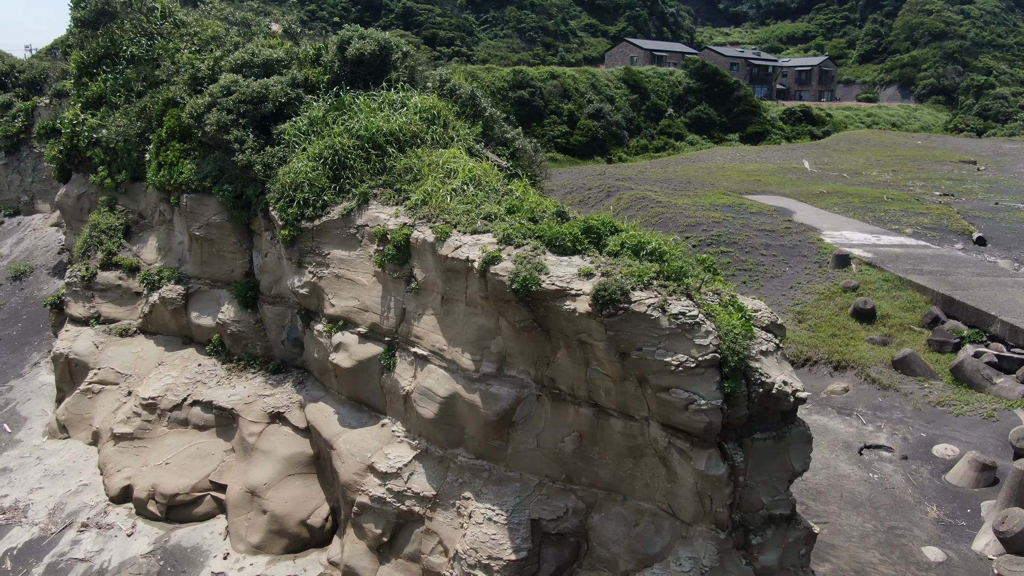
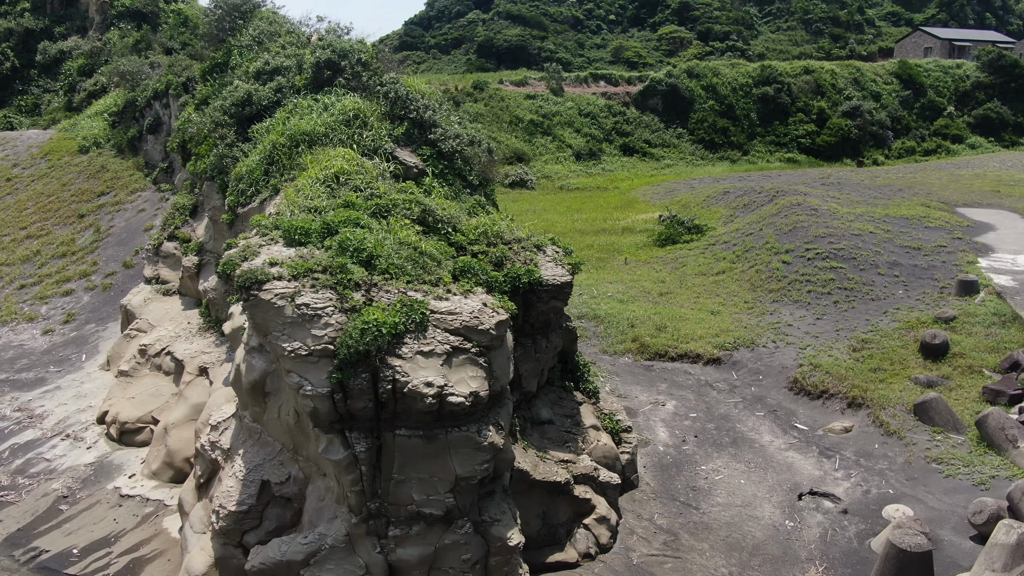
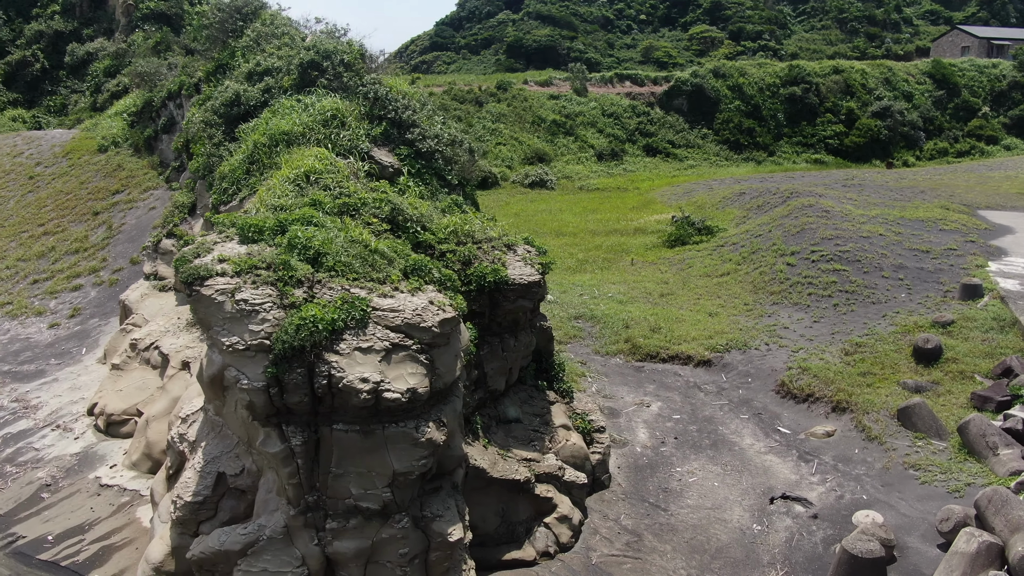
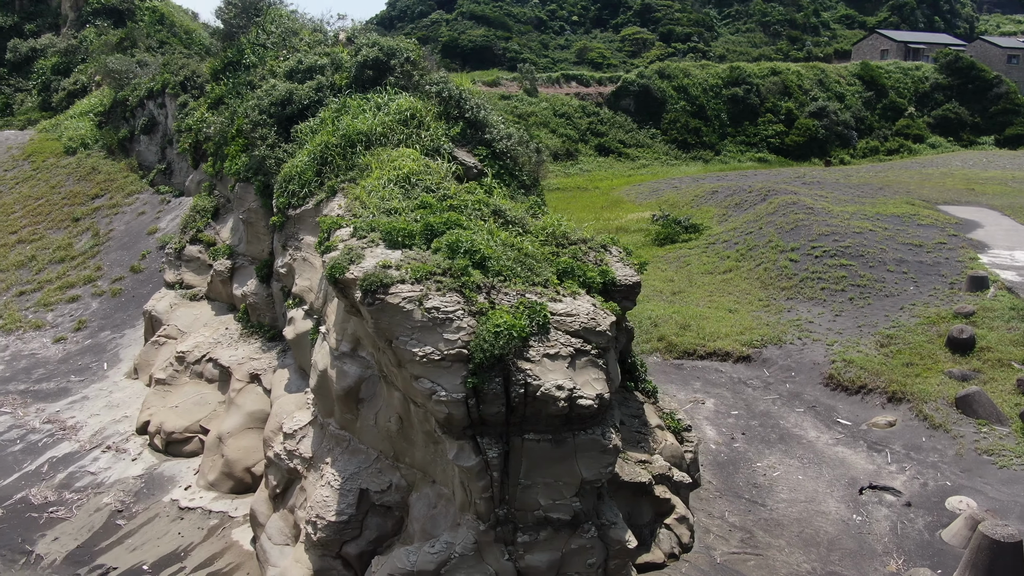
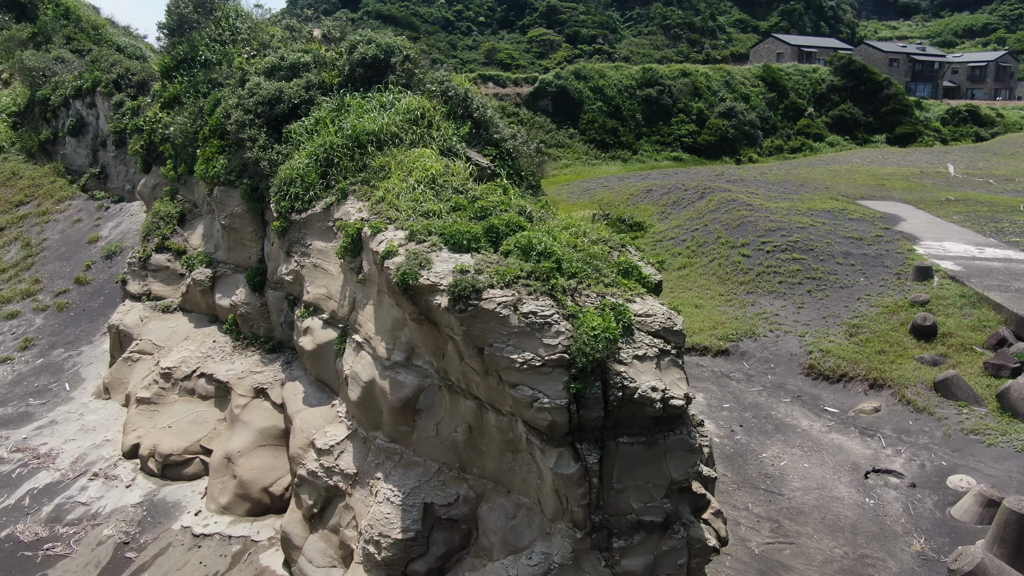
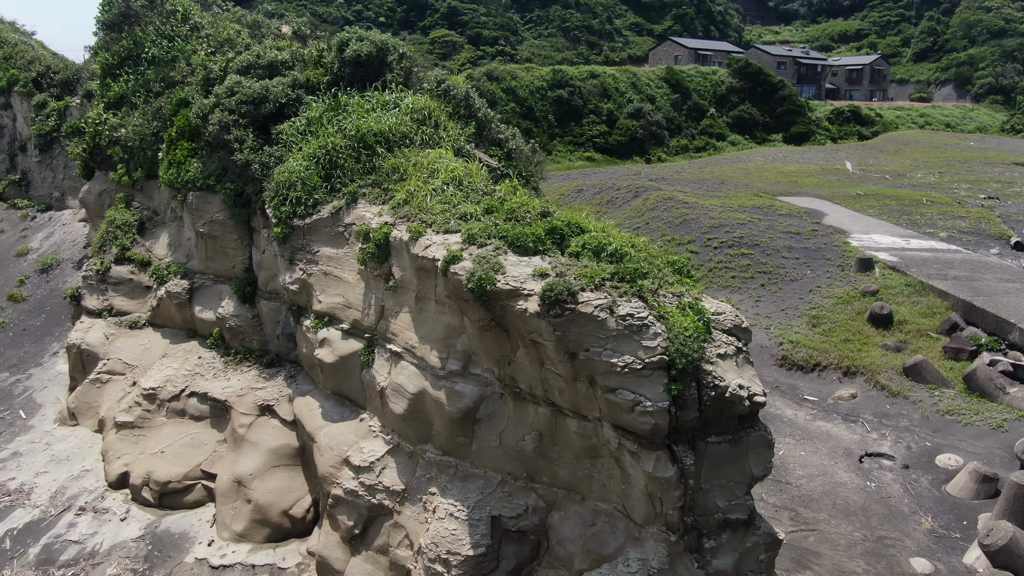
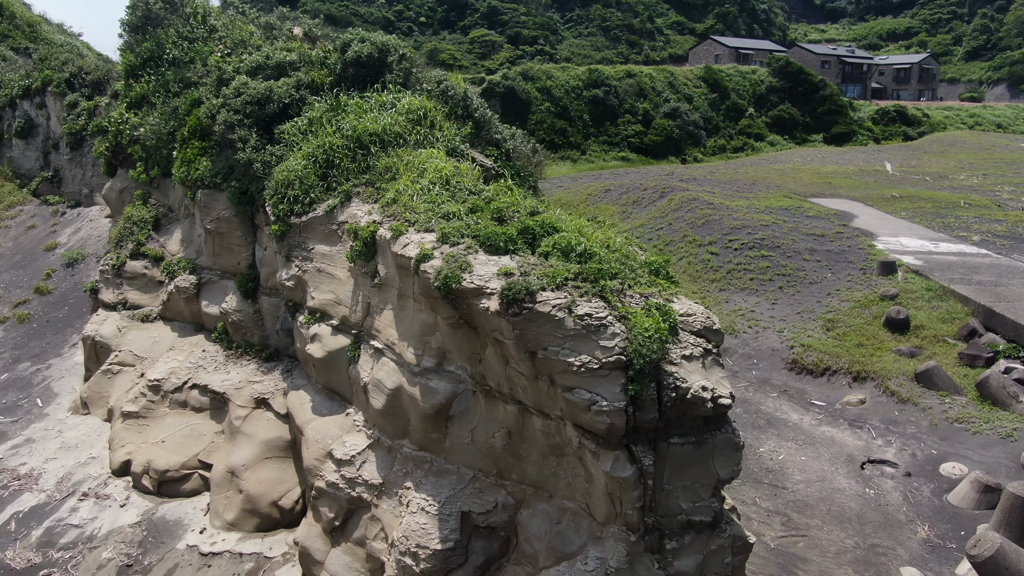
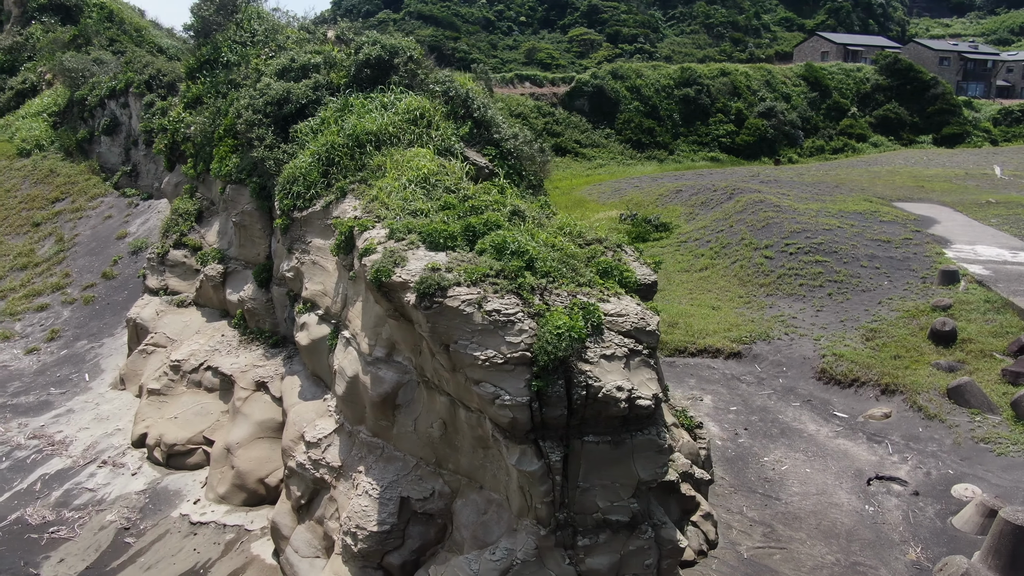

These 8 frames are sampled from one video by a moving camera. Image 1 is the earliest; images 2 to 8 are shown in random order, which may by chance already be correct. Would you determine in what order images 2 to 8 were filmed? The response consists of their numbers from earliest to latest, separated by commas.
6, 7, 5, 8, 4, 2, 3
